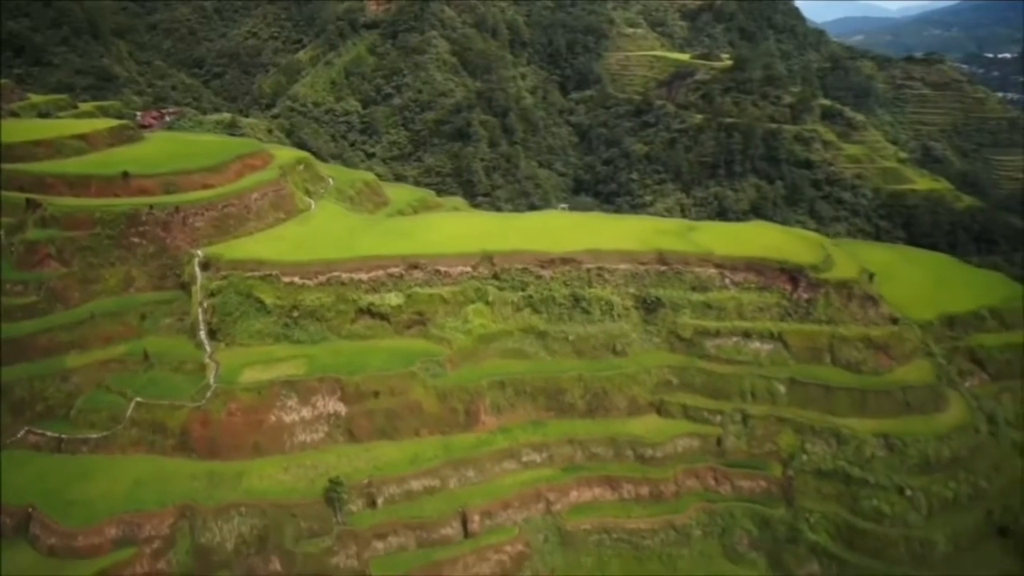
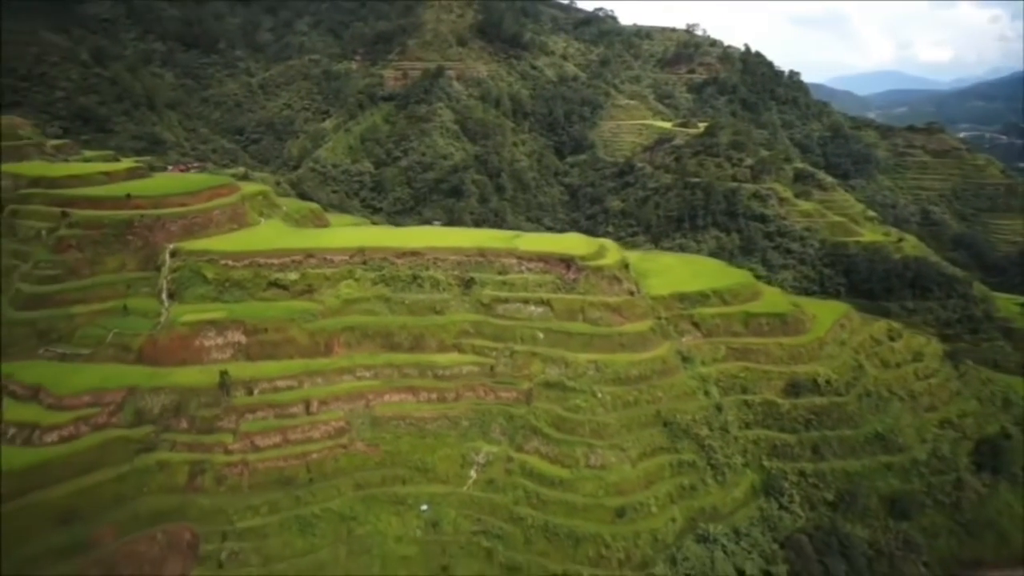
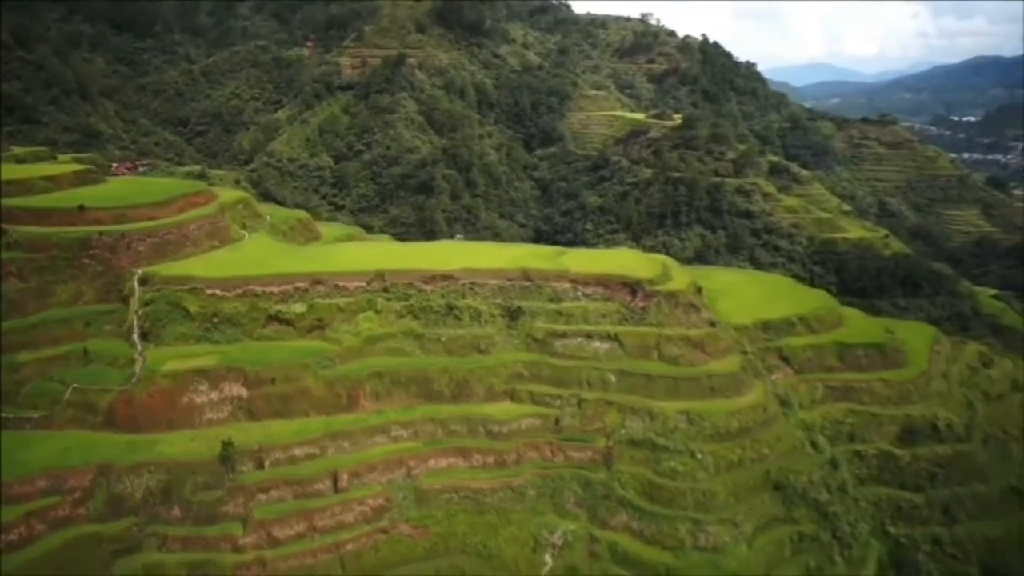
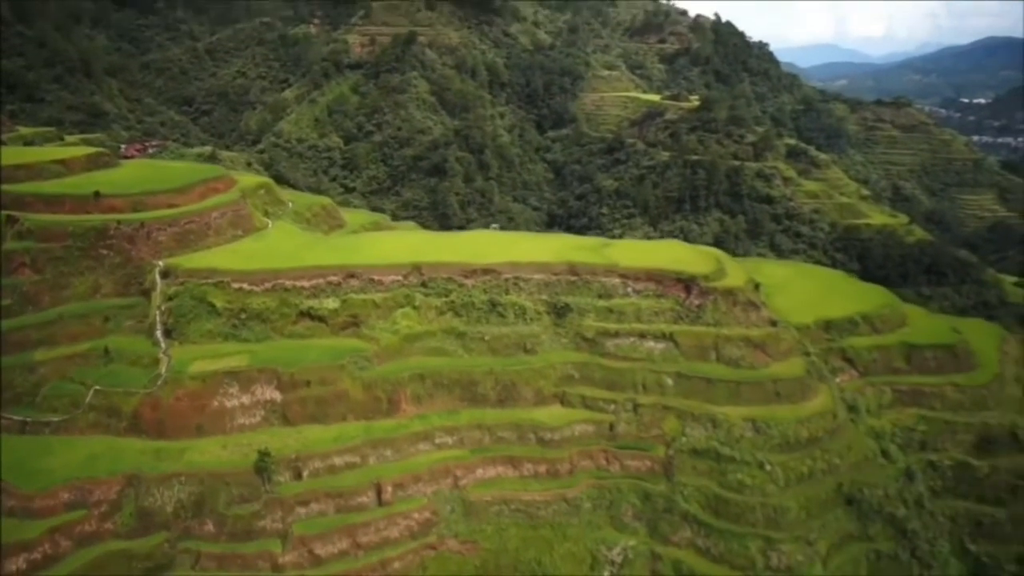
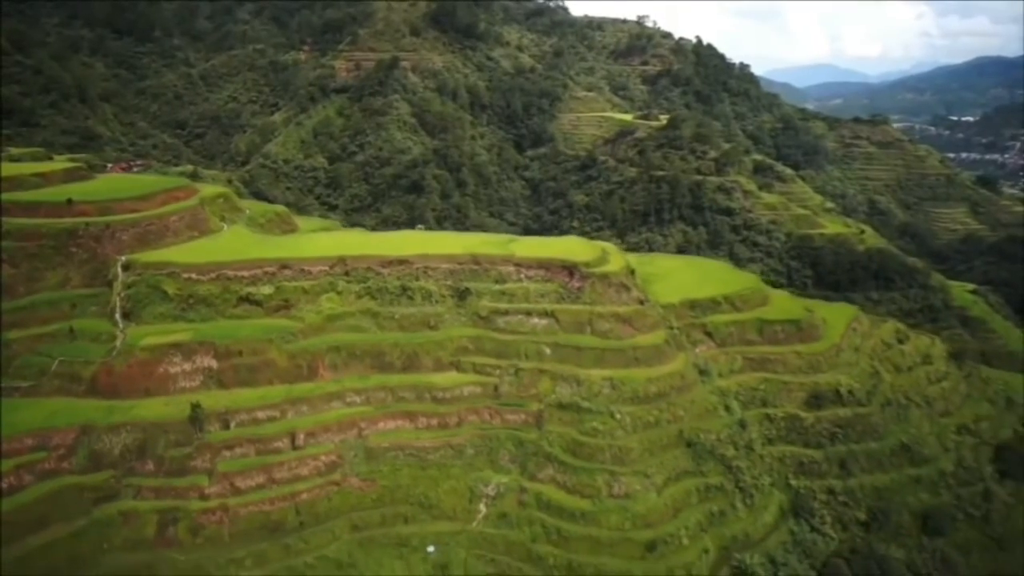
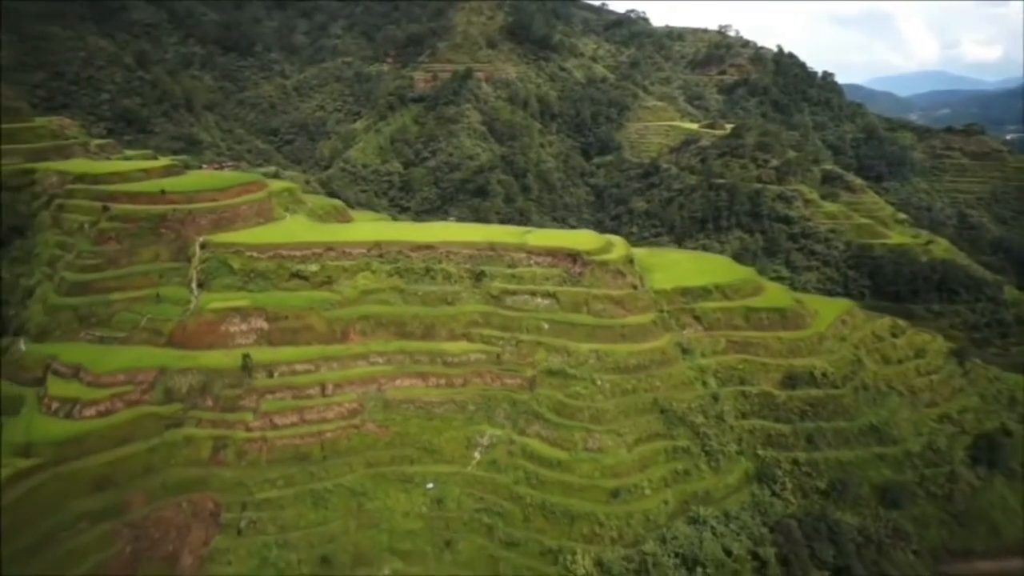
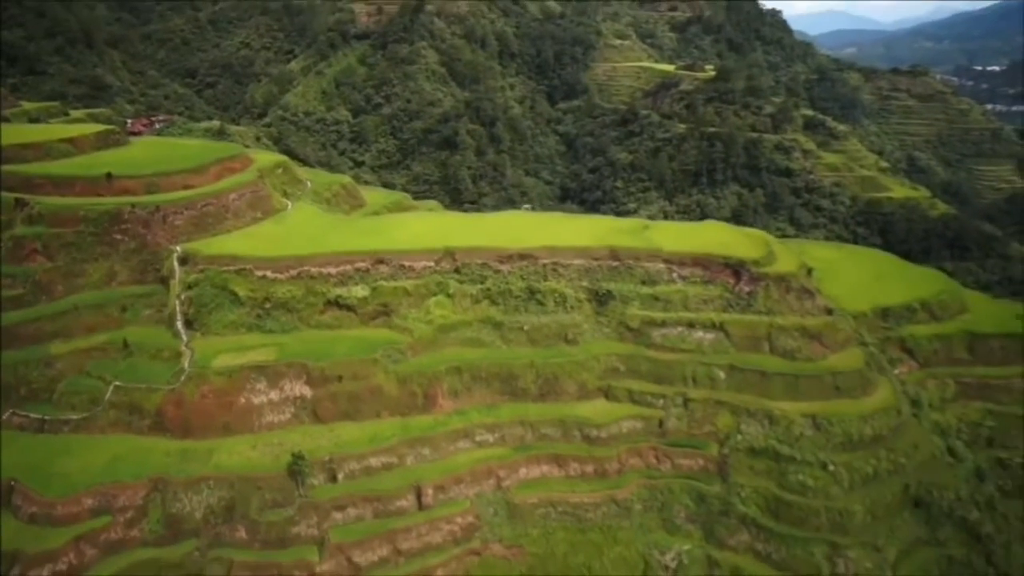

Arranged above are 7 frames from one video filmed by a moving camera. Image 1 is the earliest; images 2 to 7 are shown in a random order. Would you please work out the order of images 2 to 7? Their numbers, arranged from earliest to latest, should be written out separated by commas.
7, 4, 3, 5, 2, 6
